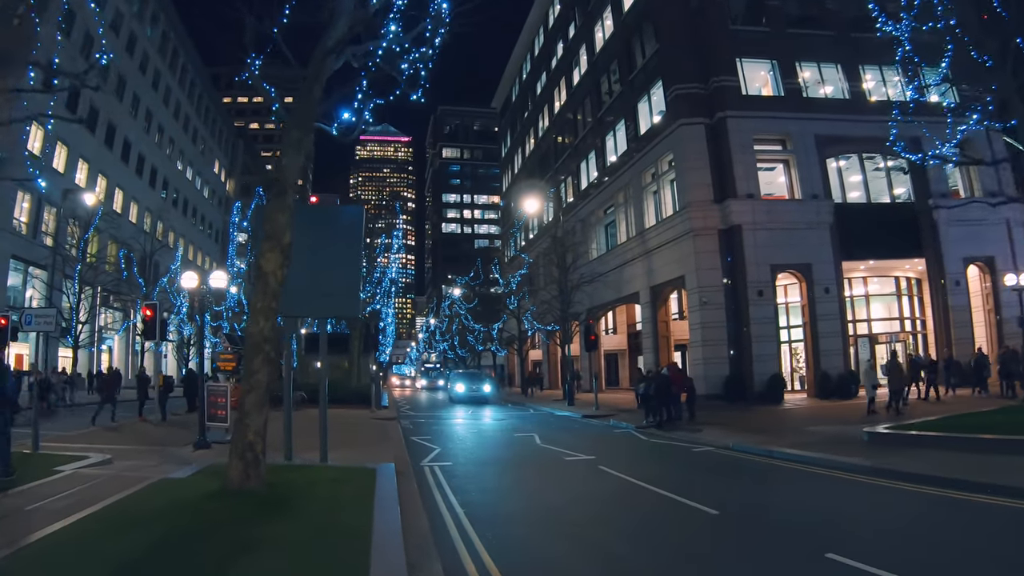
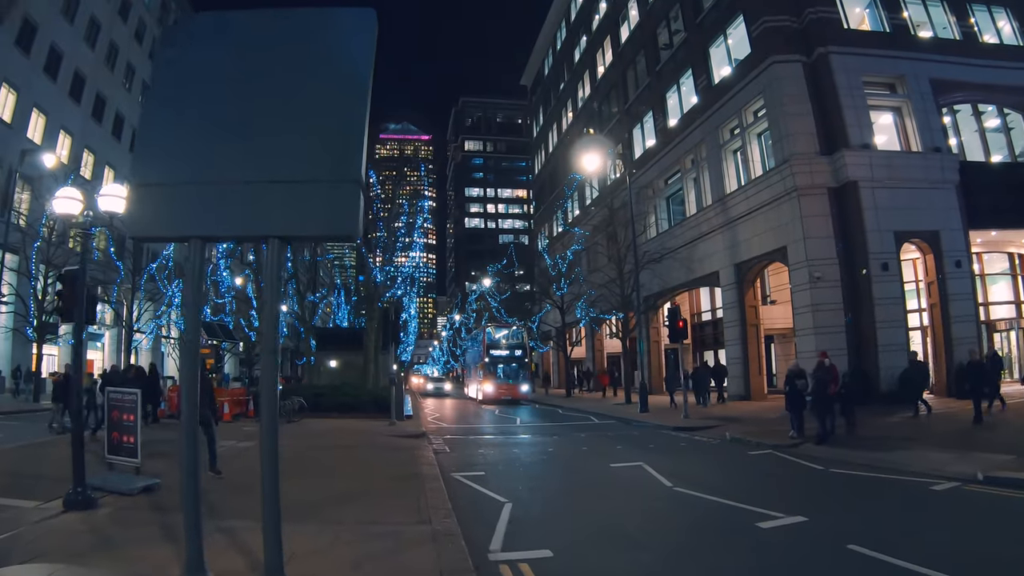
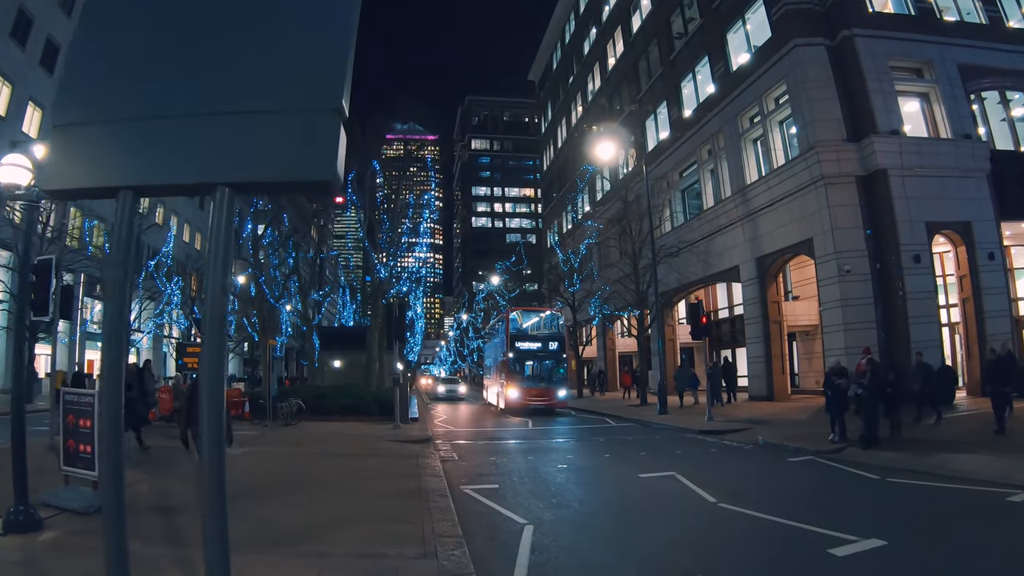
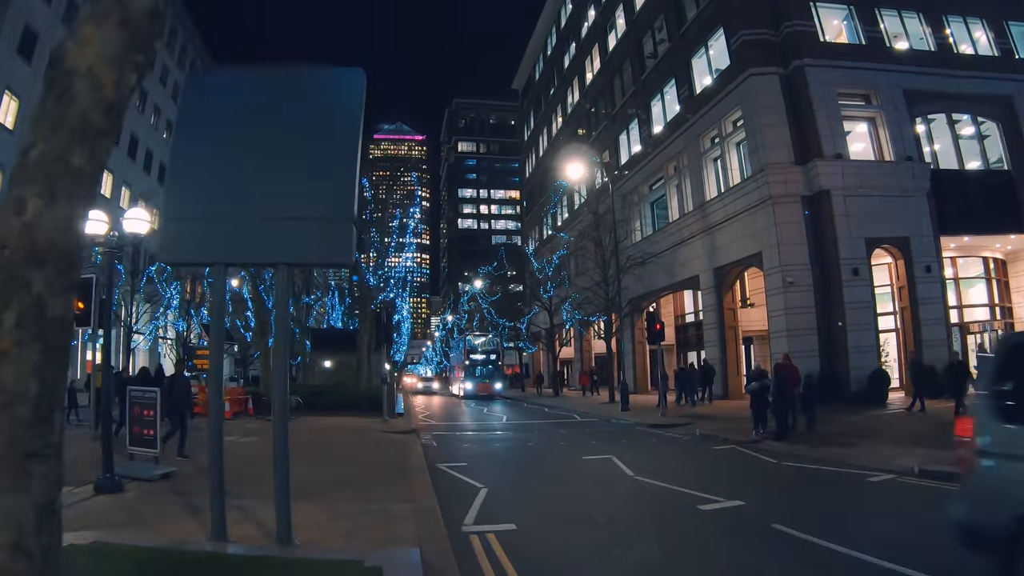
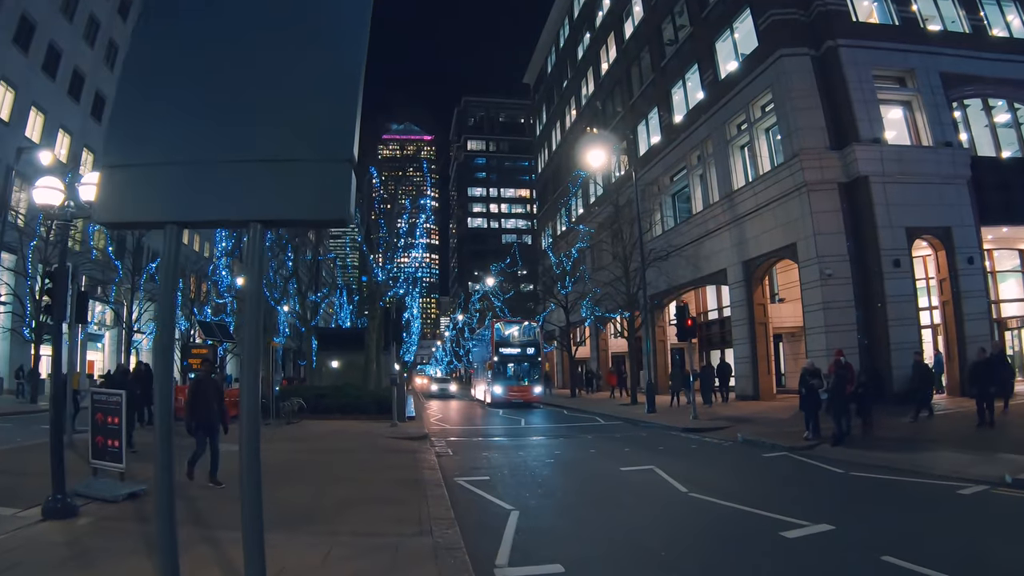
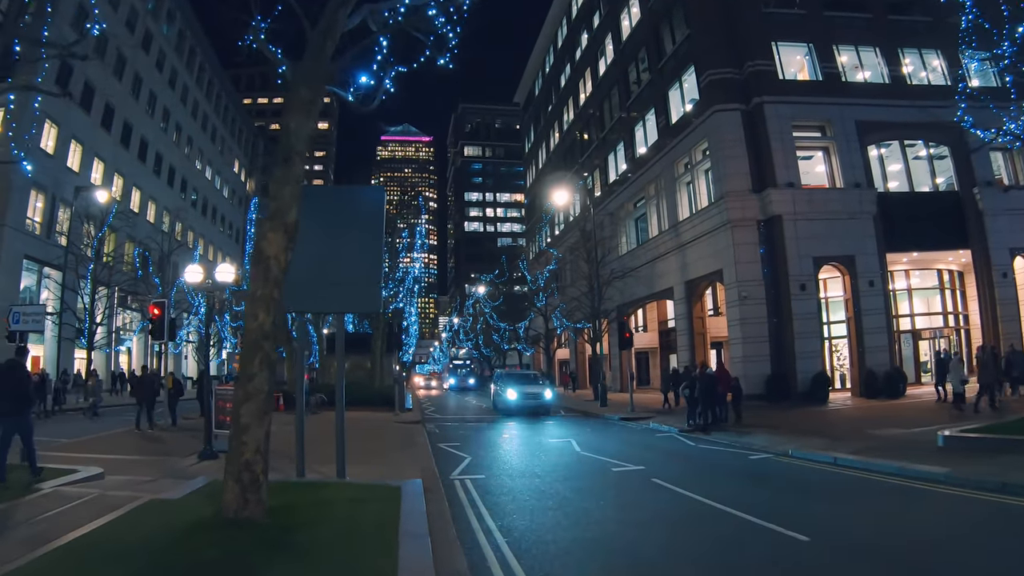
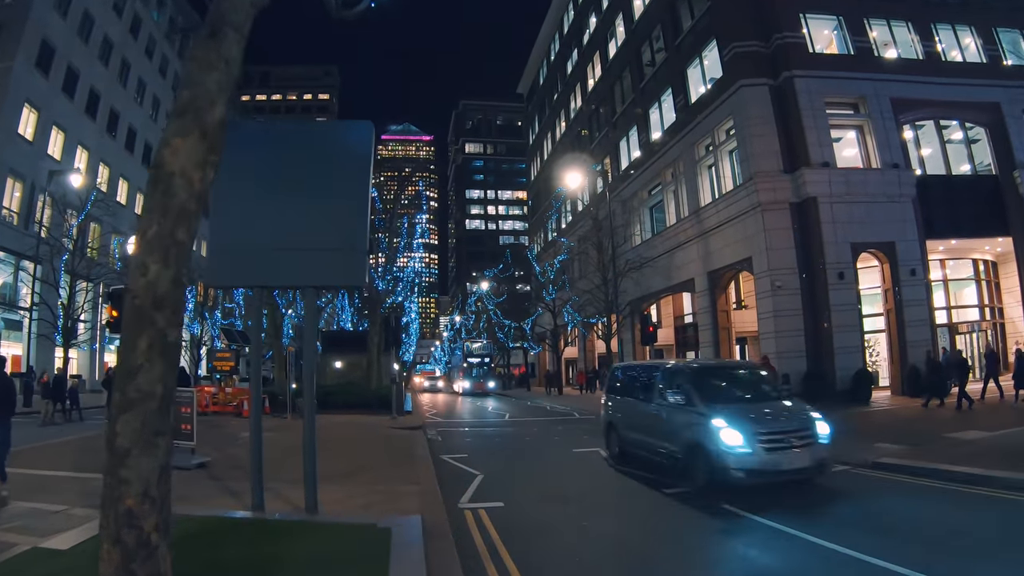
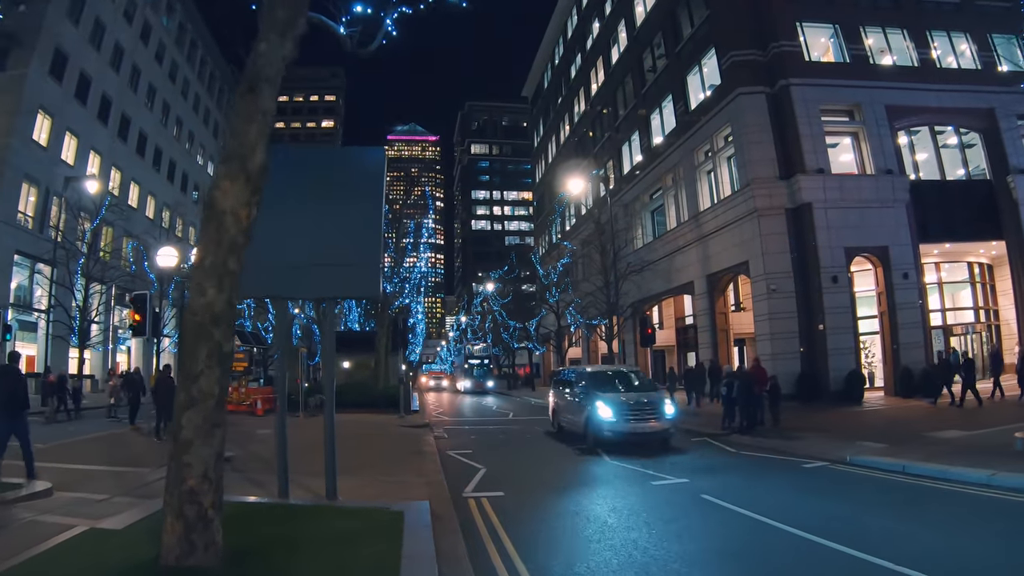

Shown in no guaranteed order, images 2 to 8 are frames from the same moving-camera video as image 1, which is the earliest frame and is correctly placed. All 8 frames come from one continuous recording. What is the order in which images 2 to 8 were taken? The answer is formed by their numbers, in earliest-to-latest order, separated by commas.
6, 8, 7, 4, 2, 5, 3
